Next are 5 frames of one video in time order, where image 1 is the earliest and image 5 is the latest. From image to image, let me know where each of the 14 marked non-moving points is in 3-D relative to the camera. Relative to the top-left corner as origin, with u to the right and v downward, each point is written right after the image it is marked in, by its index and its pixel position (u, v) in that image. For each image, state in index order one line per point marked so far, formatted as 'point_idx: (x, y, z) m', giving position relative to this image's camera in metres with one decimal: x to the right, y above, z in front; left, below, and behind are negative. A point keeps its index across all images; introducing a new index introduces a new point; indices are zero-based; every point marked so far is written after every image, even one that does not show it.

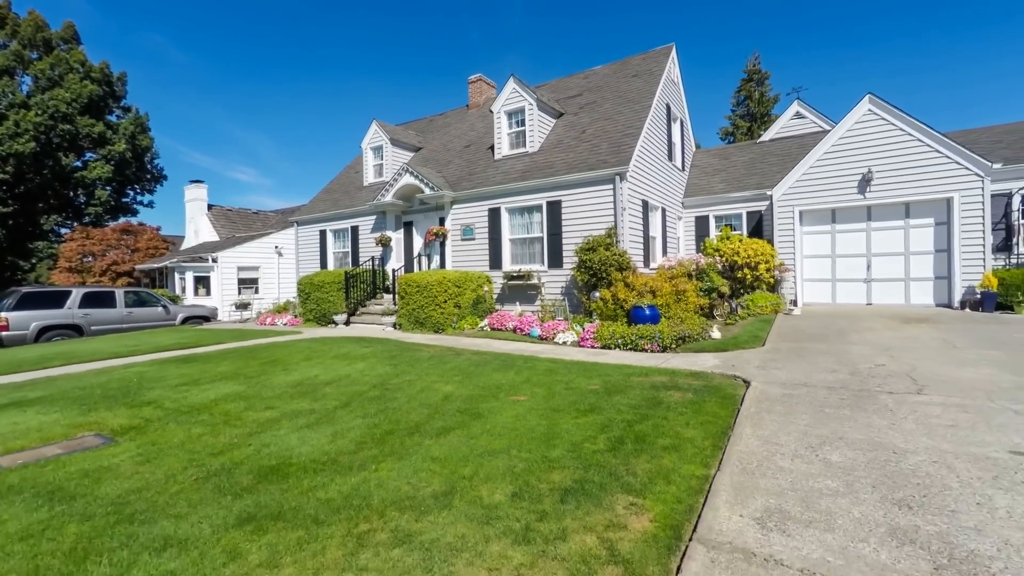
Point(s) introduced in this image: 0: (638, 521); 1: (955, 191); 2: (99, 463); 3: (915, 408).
0: (+0.8, -1.5, +2.7) m
1: (+11.6, +2.5, +11.5) m
2: (-3.7, -1.5, +4.0) m
3: (+4.2, -1.2, +4.6) m
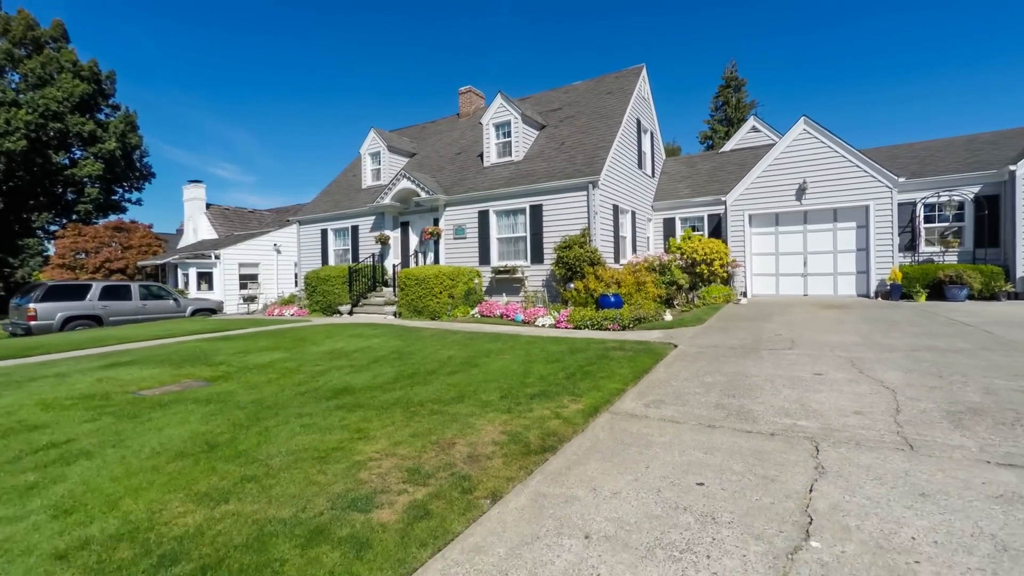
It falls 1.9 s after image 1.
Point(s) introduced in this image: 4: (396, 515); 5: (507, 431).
0: (+0.7, -1.2, +4.7) m
1: (+11.2, +2.7, +13.8) m
2: (-3.9, -1.3, +5.9) m
3: (+4.1, -1.0, +6.7) m
4: (-0.7, -1.4, +2.7) m
5: (-0.1, -1.3, +3.9) m
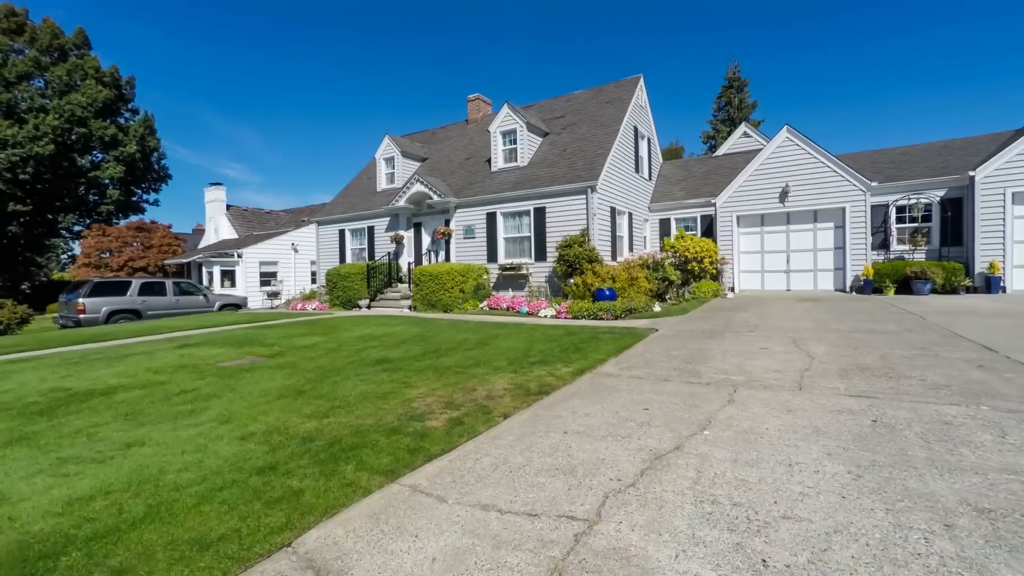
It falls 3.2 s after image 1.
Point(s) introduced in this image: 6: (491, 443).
0: (+0.8, -1.1, +6.1) m
1: (+11.4, +2.9, +15.1) m
2: (-3.8, -1.2, +7.3) m
3: (+4.1, -0.8, +8.0) m
4: (-0.7, -1.3, +4.1) m
5: (0.0, -1.2, +5.4) m
6: (-0.2, -1.3, +3.6) m
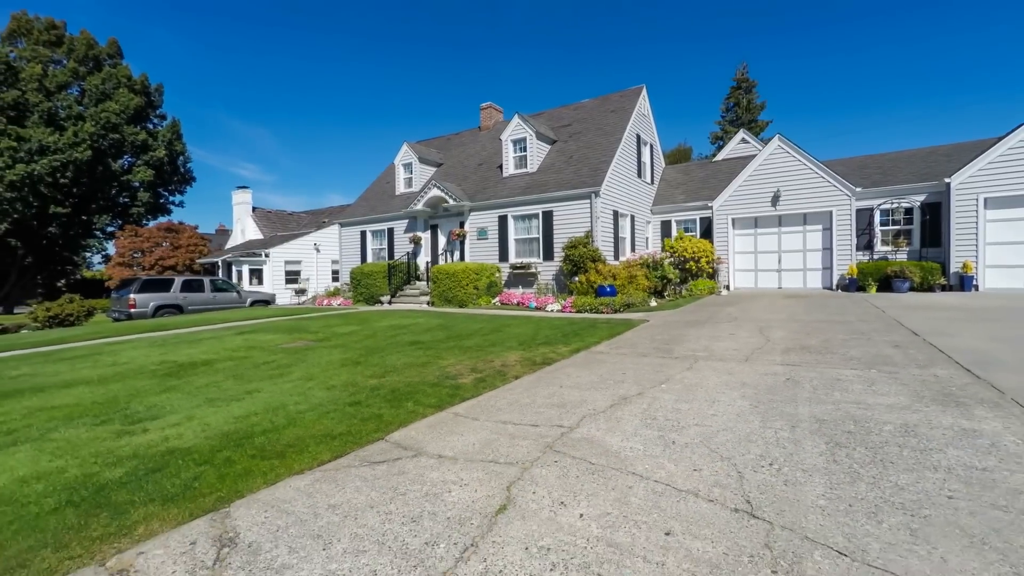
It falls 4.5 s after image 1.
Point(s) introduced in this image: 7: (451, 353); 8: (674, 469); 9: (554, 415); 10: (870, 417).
0: (+0.9, -1.0, +7.5) m
1: (+11.8, +3.0, +16.2) m
2: (-3.6, -1.1, +8.9) m
3: (+4.4, -0.8, +9.4) m
4: (-0.6, -1.2, +5.6) m
5: (+0.2, -1.1, +6.8) m
6: (-0.1, -1.2, +5.1) m
7: (-1.0, -1.1, +7.2) m
8: (+1.1, -1.2, +3.0) m
9: (+0.4, -1.2, +4.2) m
10: (+3.0, -1.1, +3.7) m
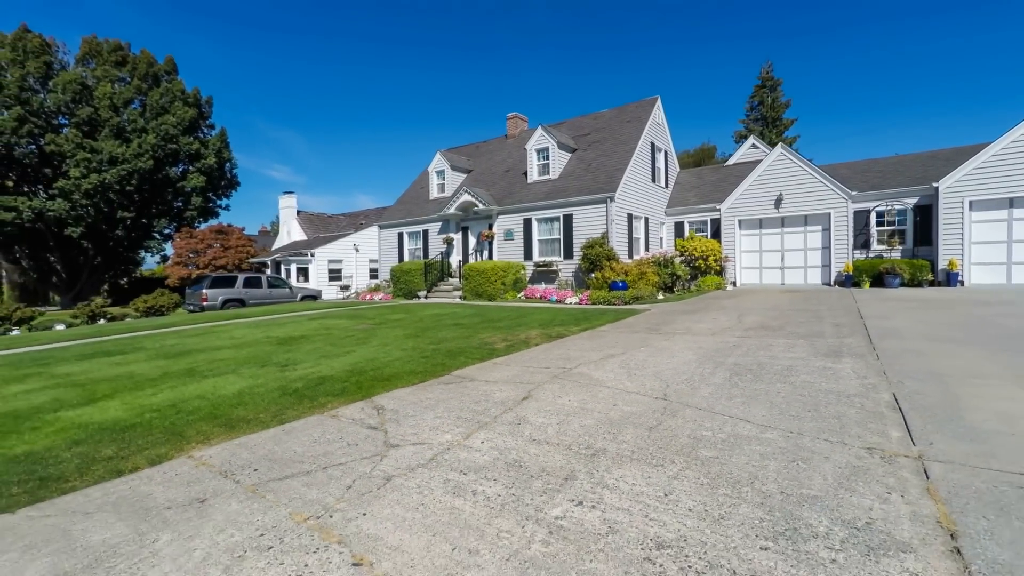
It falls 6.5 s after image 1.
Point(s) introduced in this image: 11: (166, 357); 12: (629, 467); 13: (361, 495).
0: (+1.4, -0.9, +9.5) m
1: (+12.7, +3.1, +17.6) m
2: (-3.0, -0.9, +11.1) m
3: (+4.9, -0.6, +11.2) m
4: (-0.2, -1.0, +7.7) m
5: (+0.6, -0.9, +8.8) m
6: (+0.3, -1.0, +7.1) m
7: (-0.5, -0.9, +9.3) m
8: (+1.3, -1.1, +5.0) m
9: (+0.7, -1.1, +6.3) m
10: (+3.3, -0.9, +5.6) m
11: (-6.0, -1.2, +7.6) m
12: (+0.8, -1.2, +3.0) m
13: (-1.0, -1.3, +2.8) m
